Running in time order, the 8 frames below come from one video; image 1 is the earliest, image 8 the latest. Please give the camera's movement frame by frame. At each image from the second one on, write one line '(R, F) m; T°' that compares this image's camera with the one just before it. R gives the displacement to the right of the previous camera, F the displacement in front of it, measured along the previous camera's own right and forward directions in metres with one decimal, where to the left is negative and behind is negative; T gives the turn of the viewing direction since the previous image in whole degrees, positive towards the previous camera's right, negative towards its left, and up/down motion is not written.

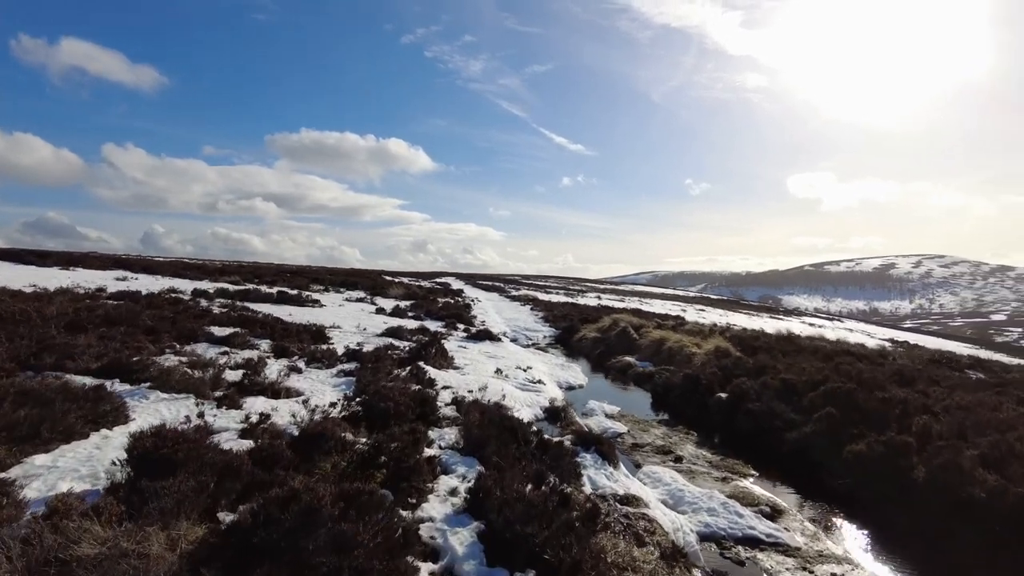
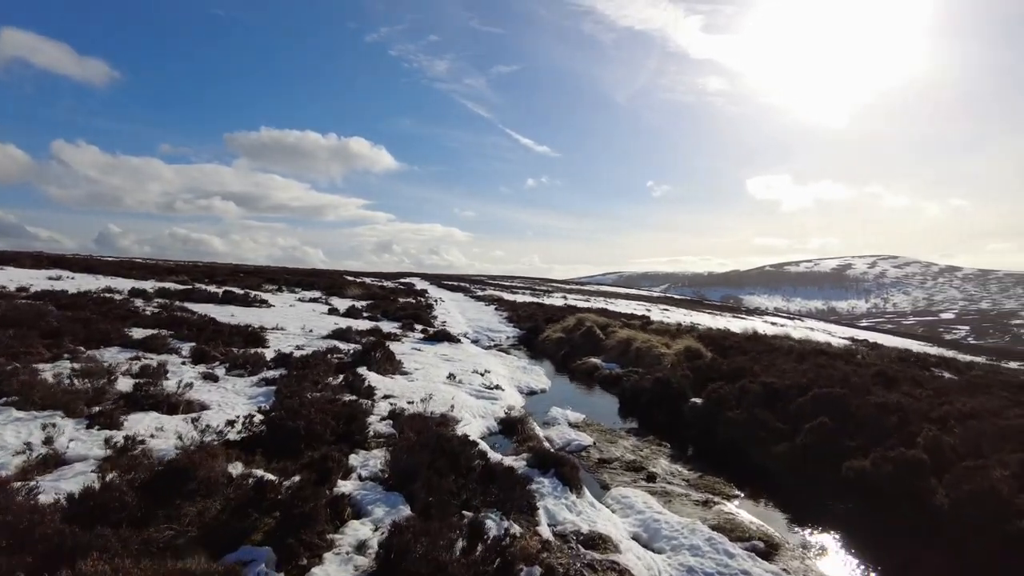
(+0.4, +2.0) m; +3°
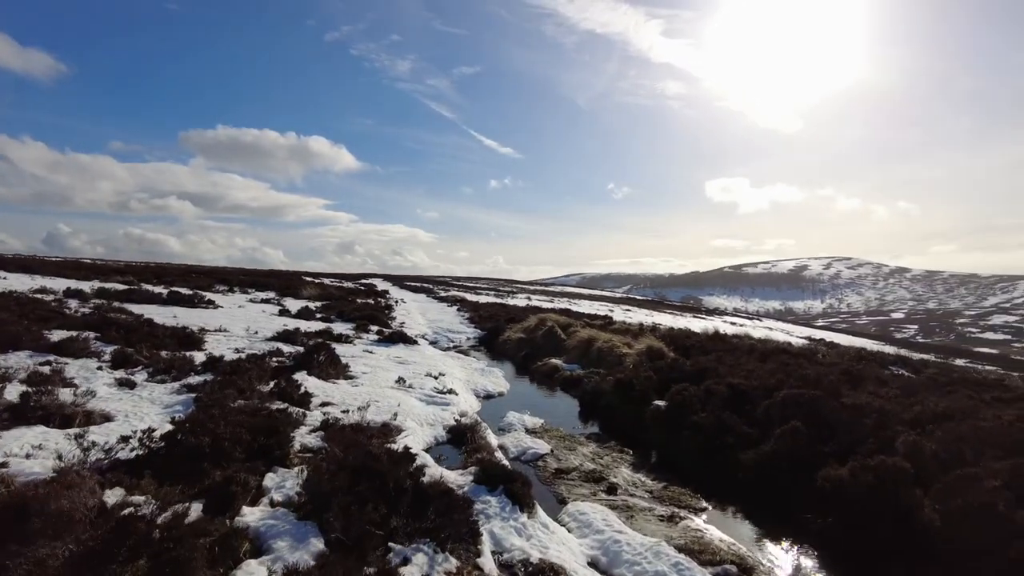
(+0.3, +1.1) m; +3°
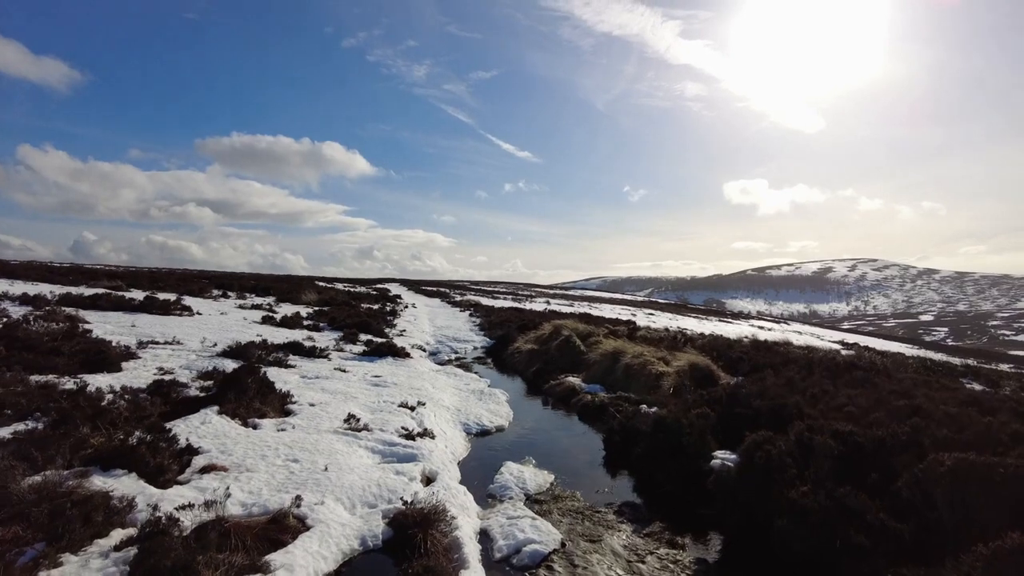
(+0.4, +5.0) m; -2°
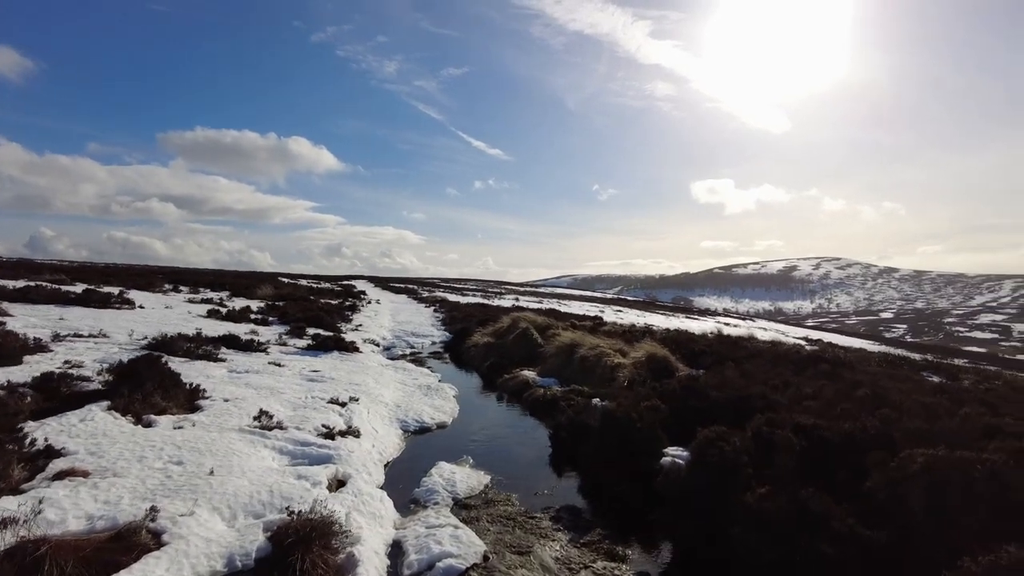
(+0.6, +1.2) m; +3°
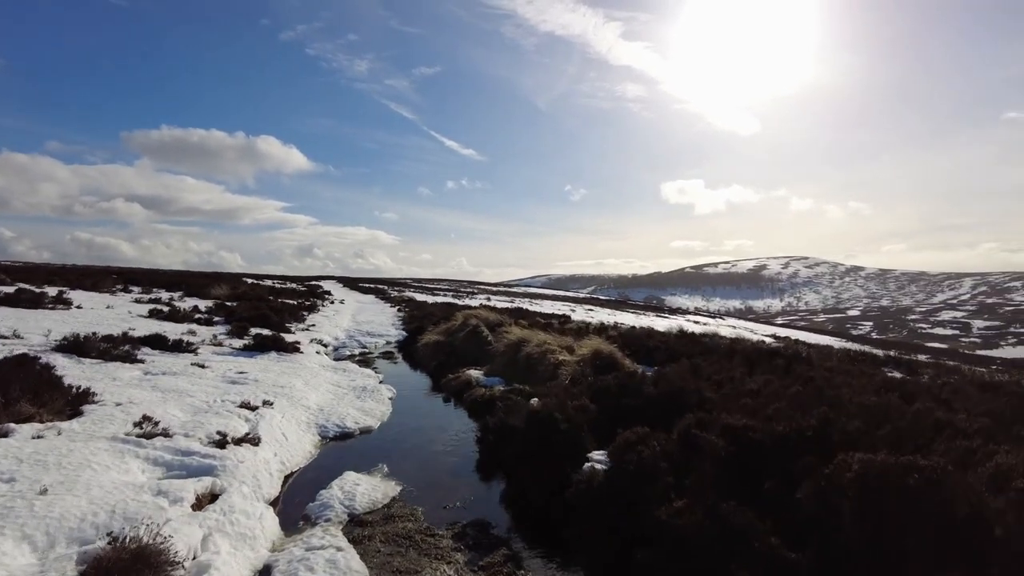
(+0.9, +1.0) m; +2°
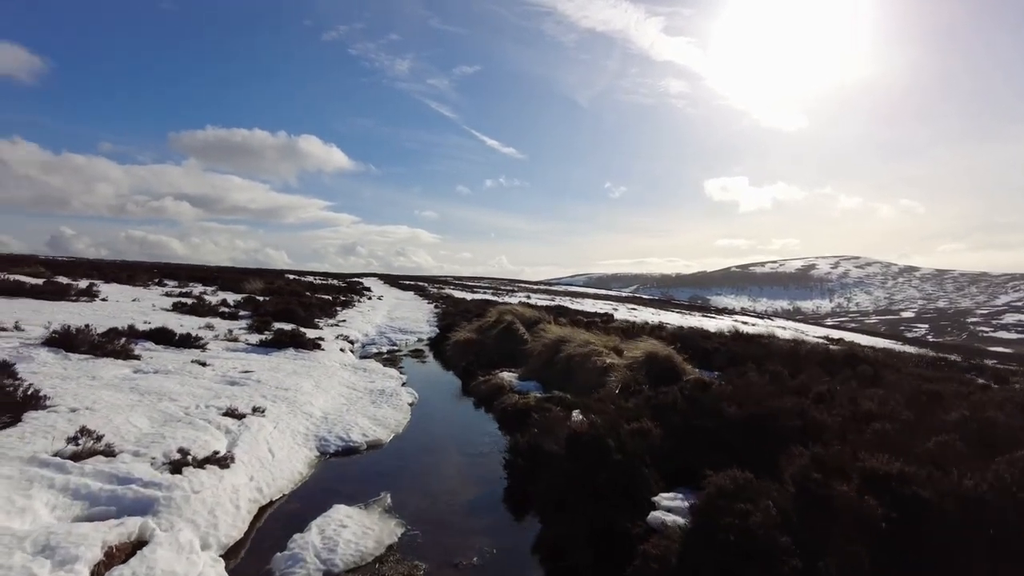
(0.0, +2.4) m; -4°
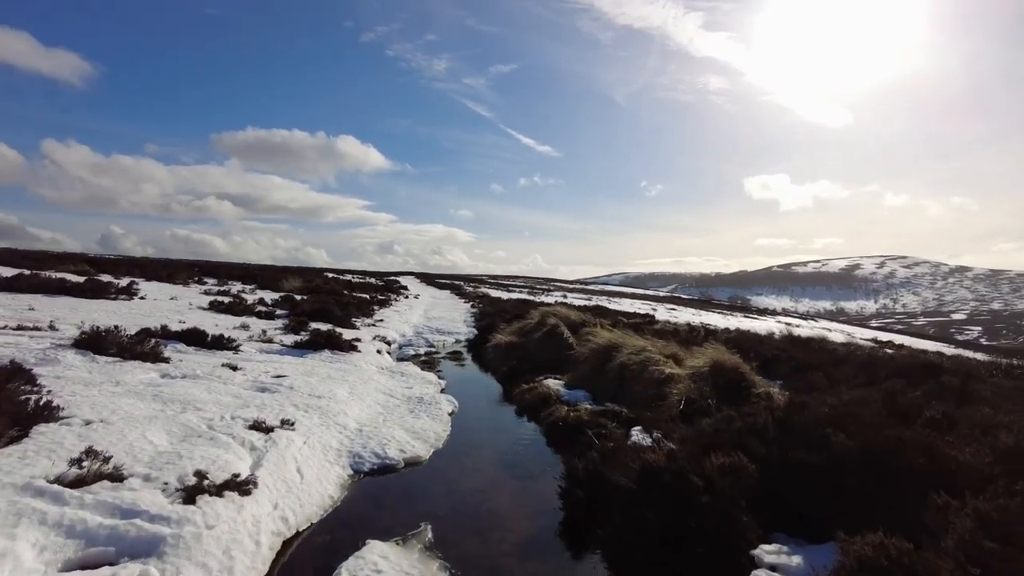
(-0.3, +1.1) m; -3°
